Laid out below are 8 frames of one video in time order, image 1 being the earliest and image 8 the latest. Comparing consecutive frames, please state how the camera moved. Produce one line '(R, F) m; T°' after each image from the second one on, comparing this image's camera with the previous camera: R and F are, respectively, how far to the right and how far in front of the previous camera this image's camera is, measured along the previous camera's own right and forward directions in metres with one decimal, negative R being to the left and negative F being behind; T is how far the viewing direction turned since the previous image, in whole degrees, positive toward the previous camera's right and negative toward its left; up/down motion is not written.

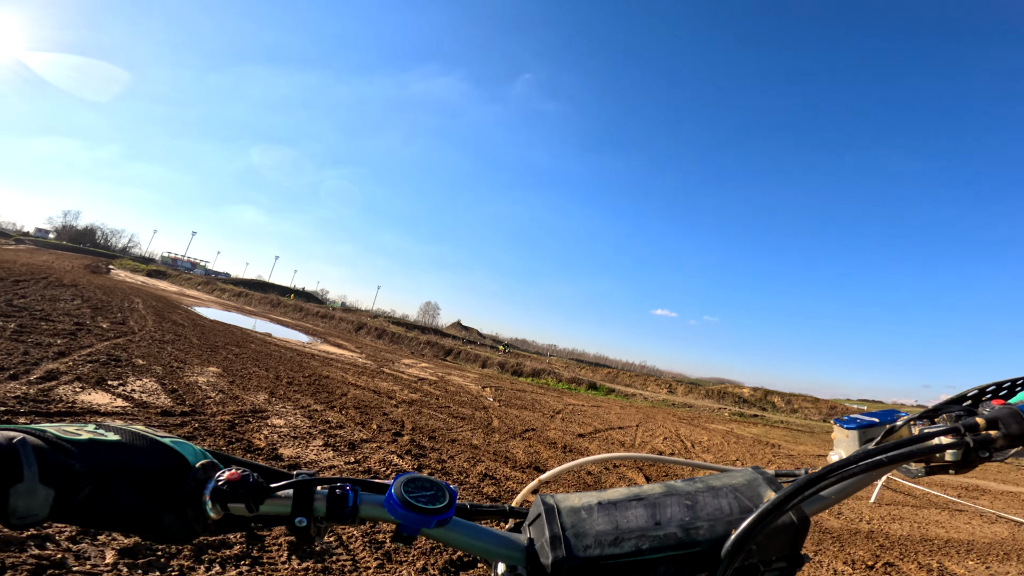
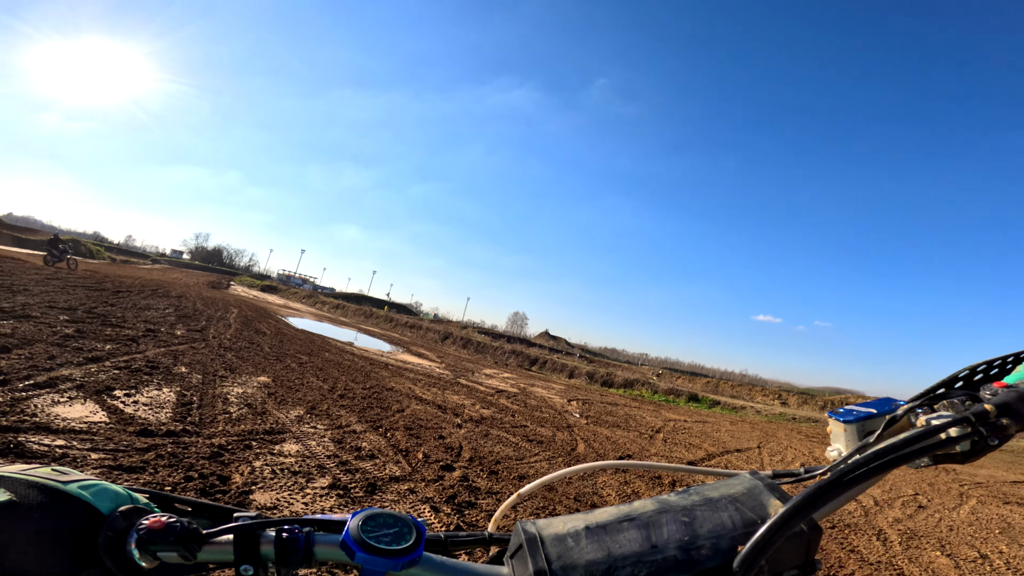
(0.0, +1.7) m; -10°
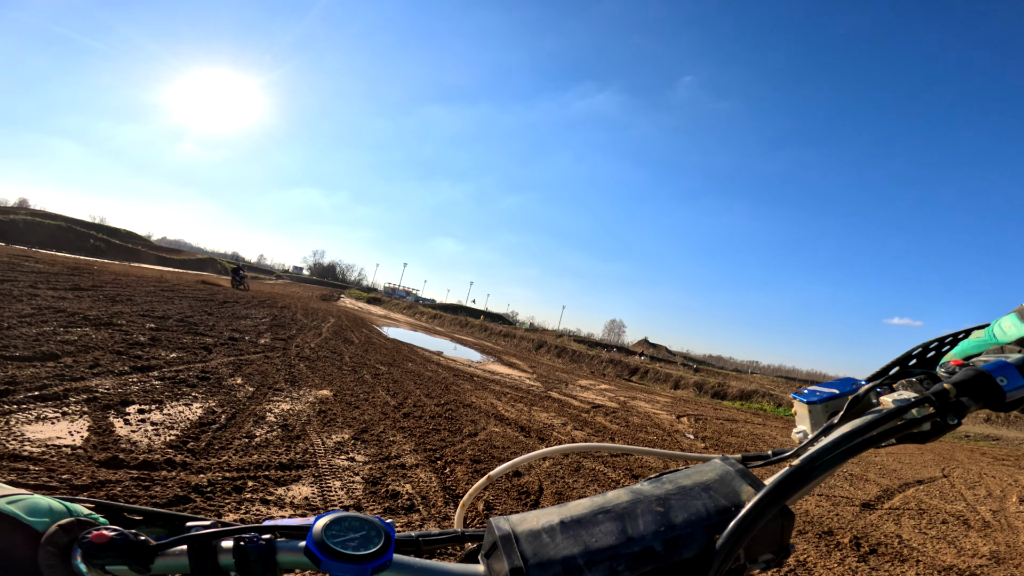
(0.0, +1.5) m; -11°
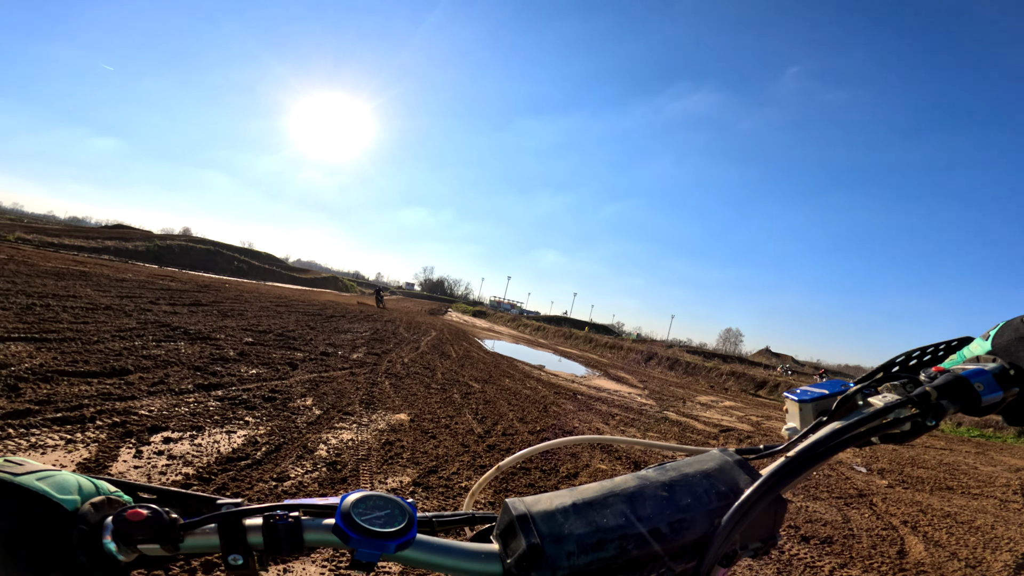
(0.0, +1.3) m; -12°
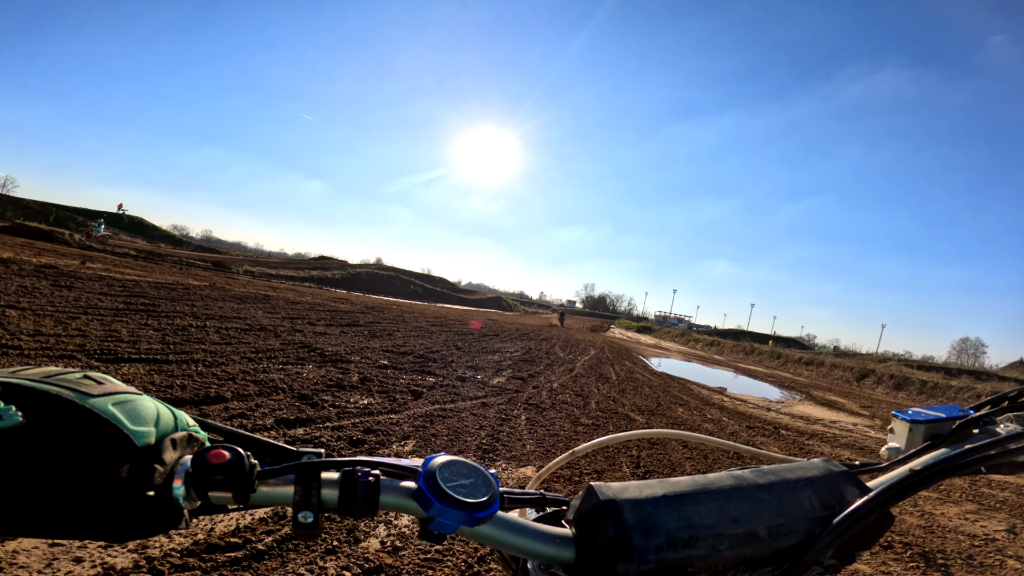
(0.0, +1.8) m; -19°
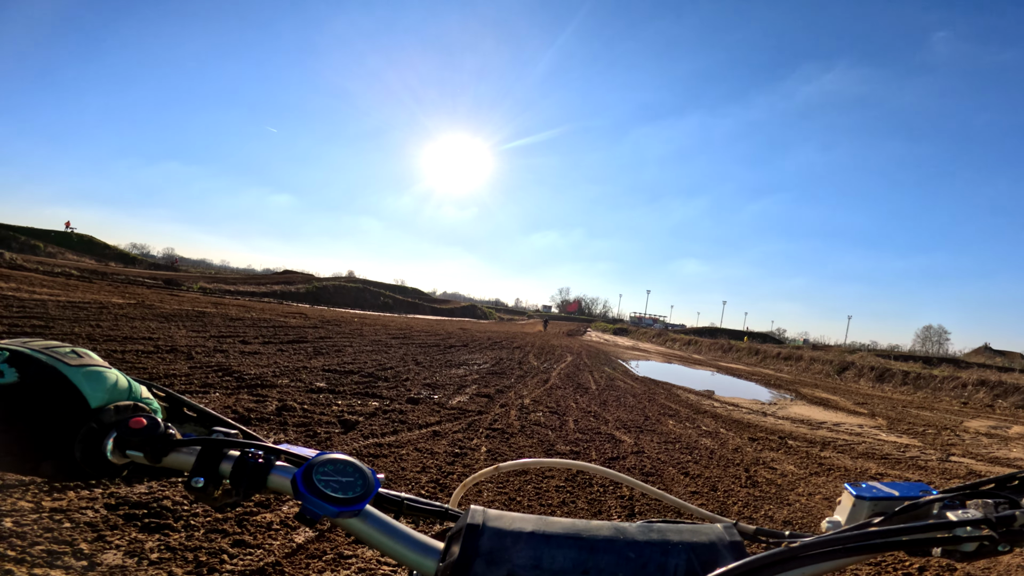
(+0.3, +1.2) m; +3°
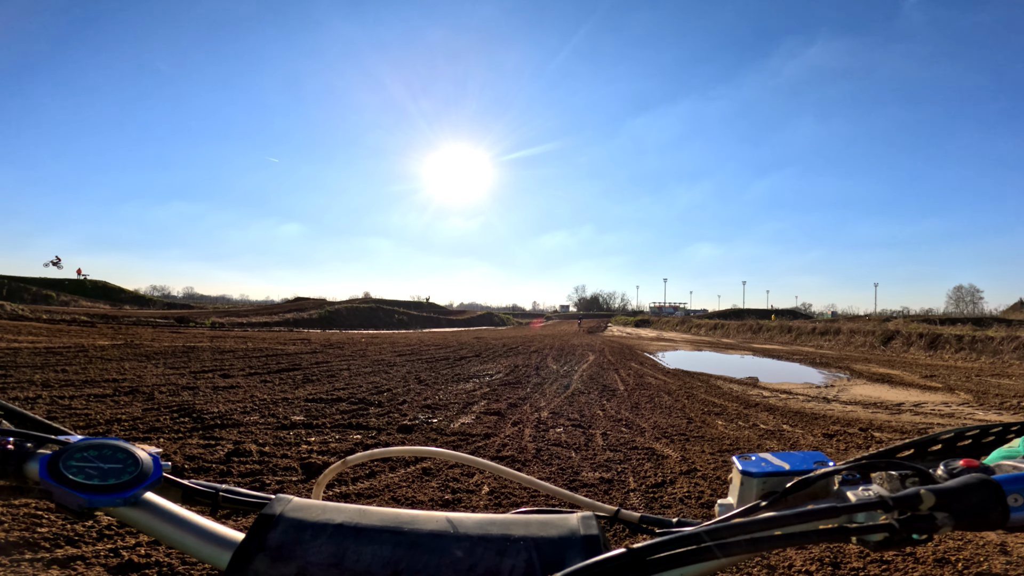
(+0.2, +1.2) m; -2°
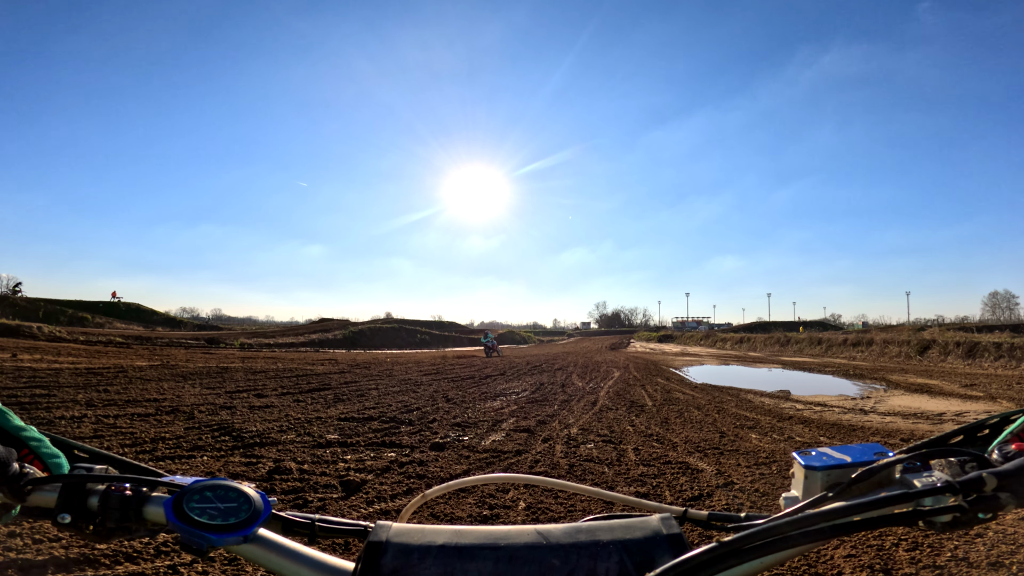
(-0.1, -0.1) m; -2°
